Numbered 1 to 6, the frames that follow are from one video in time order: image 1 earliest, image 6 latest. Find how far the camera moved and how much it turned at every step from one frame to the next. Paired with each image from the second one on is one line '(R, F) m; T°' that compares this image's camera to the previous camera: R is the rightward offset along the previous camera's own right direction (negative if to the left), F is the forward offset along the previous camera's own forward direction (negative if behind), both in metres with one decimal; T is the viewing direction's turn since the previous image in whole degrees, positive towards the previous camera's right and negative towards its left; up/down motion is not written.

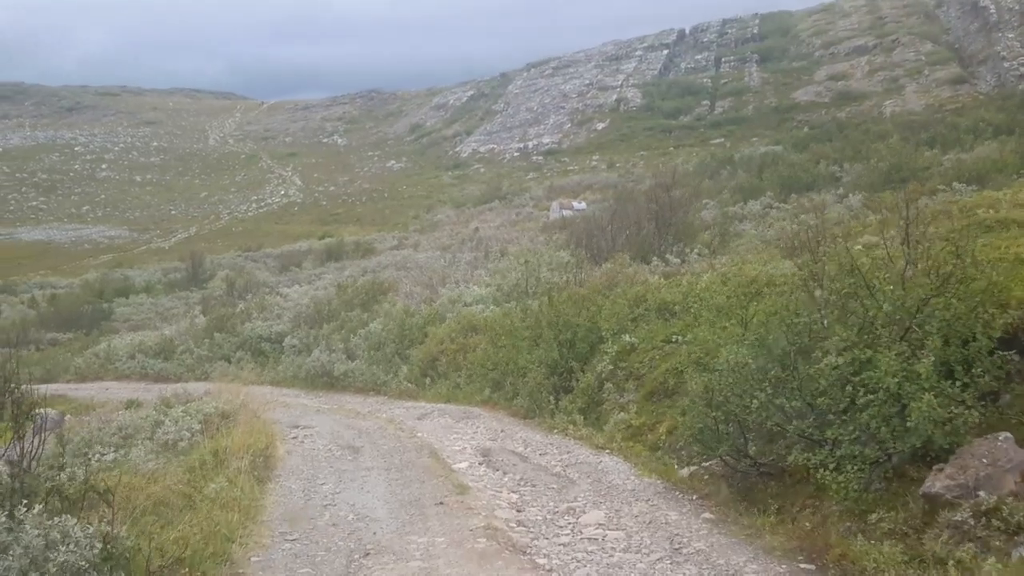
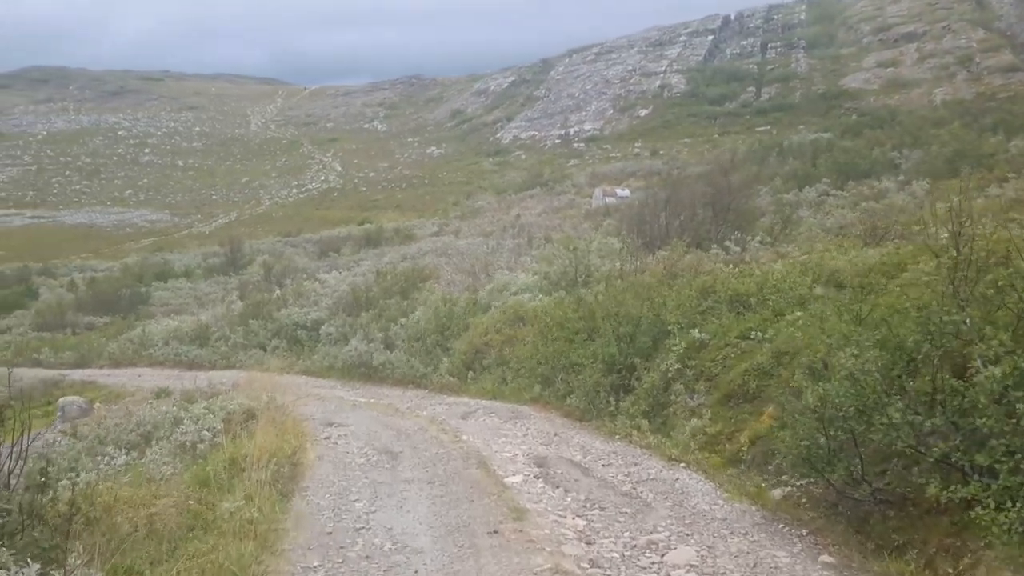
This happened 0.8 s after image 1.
(-0.2, +1.2) m; -2°
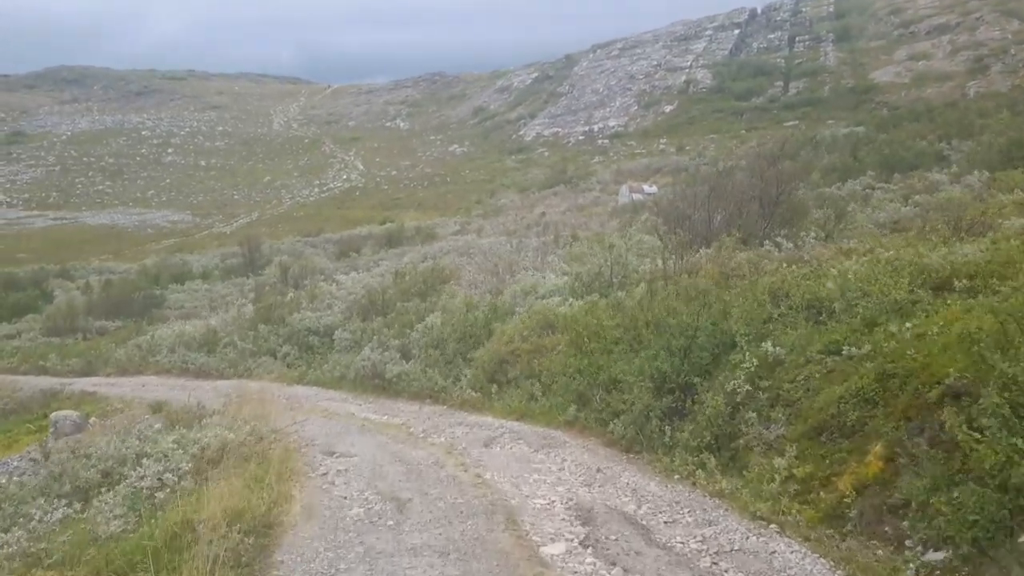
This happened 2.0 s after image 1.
(-0.1, +1.9) m; -1°
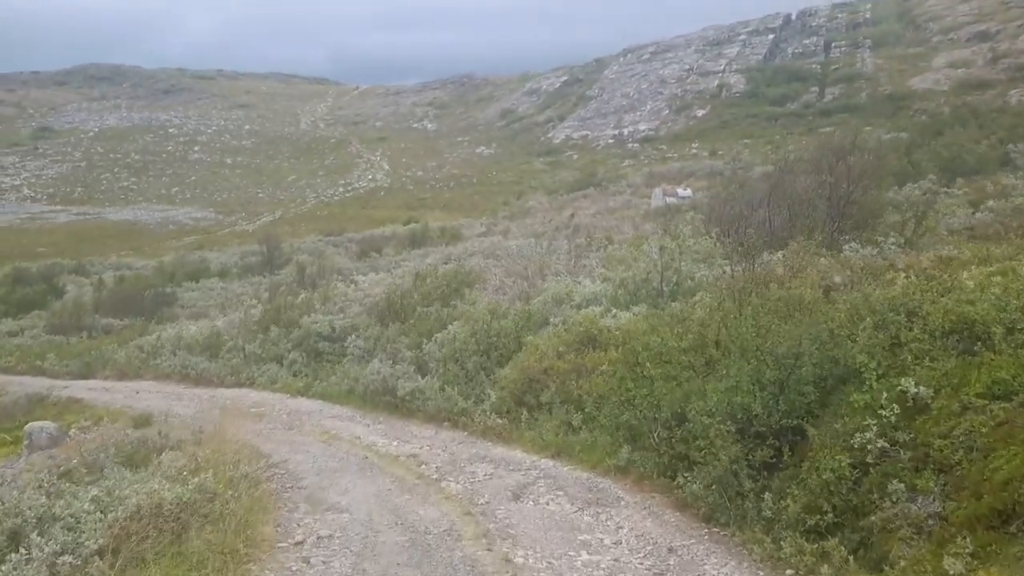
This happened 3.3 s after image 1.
(-0.1, +2.3) m; -1°
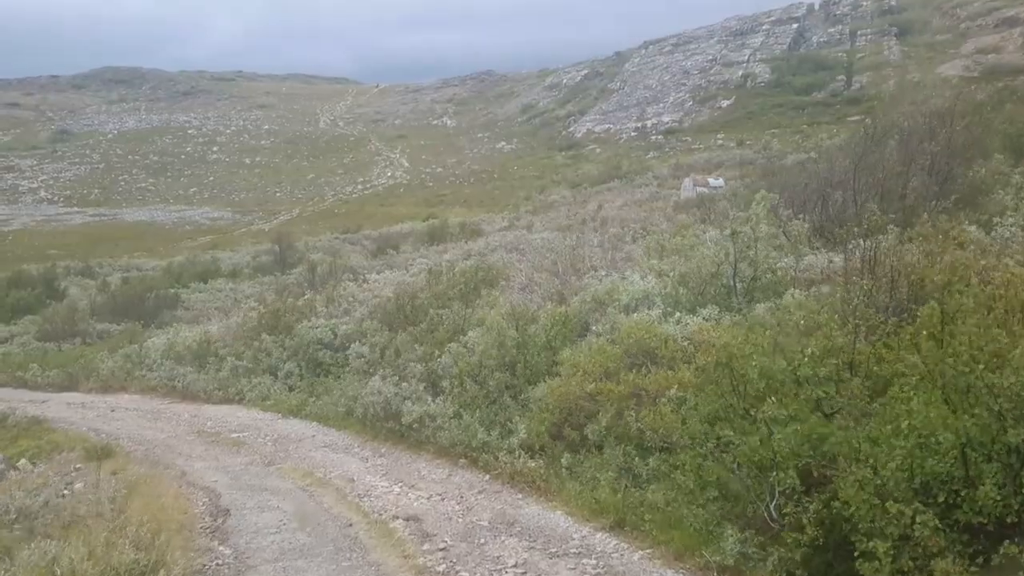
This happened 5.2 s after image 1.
(-0.1, +3.1) m; -1°
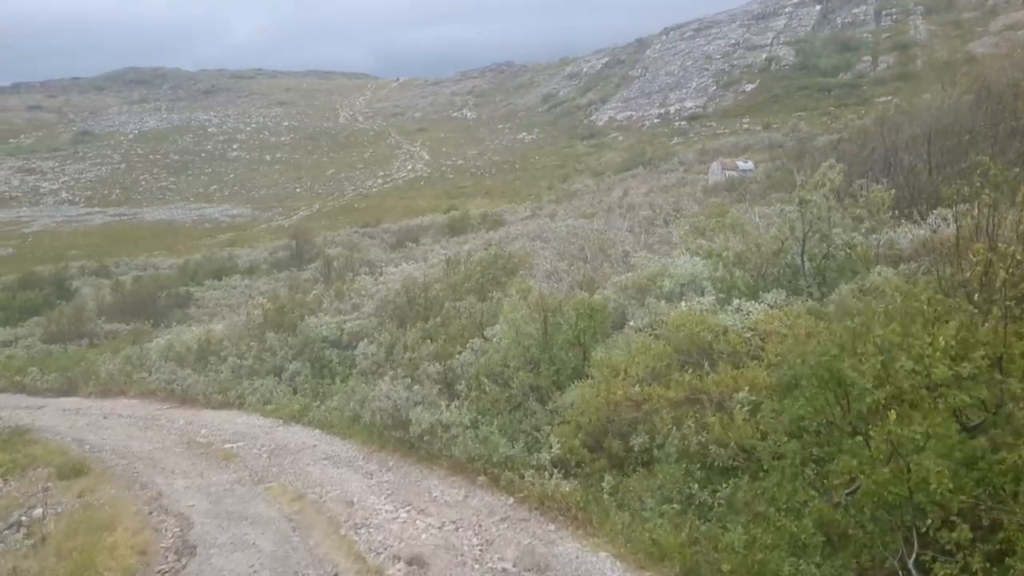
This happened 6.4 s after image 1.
(0.0, +1.8) m; -1°
